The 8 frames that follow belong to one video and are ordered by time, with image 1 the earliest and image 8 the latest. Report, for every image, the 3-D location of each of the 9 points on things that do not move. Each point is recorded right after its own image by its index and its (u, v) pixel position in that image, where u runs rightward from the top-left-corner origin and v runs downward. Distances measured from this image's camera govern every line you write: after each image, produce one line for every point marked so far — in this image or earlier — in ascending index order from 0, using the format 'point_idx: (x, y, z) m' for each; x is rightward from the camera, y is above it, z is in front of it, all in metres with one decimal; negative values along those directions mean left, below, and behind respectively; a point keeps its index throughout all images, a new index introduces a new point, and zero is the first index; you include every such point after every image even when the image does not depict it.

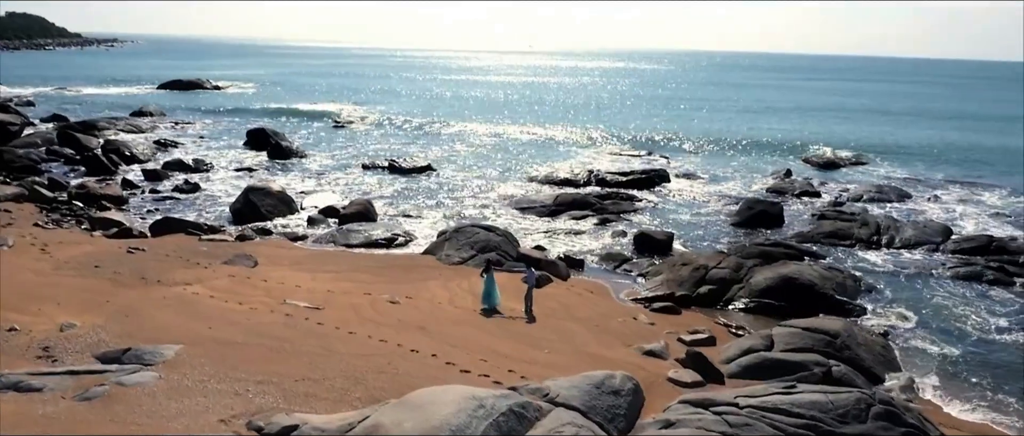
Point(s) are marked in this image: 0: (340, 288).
0: (-3.7, -1.5, +16.8) m
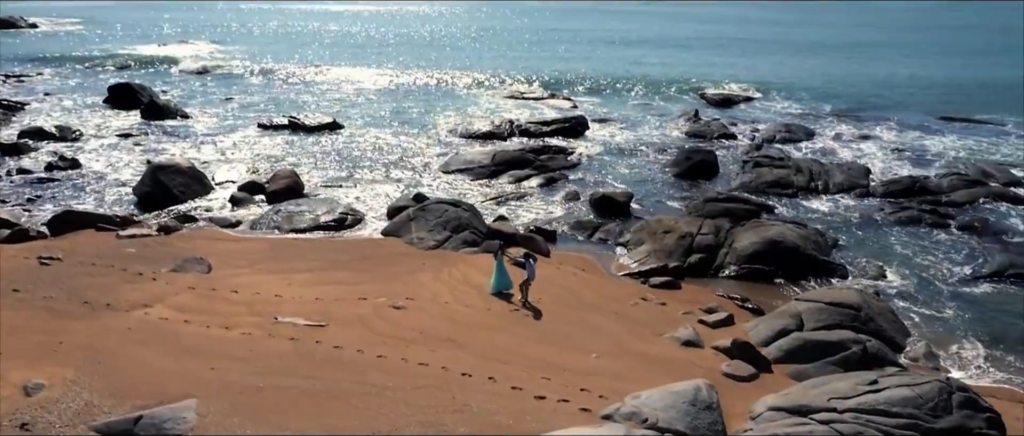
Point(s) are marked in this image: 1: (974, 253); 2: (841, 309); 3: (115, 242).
0: (-3.5, -1.5, +14.9) m
1: (+11.6, -0.9, +19.8) m
2: (+6.1, -1.7, +14.4) m
3: (-9.1, -0.6, +18.0) m
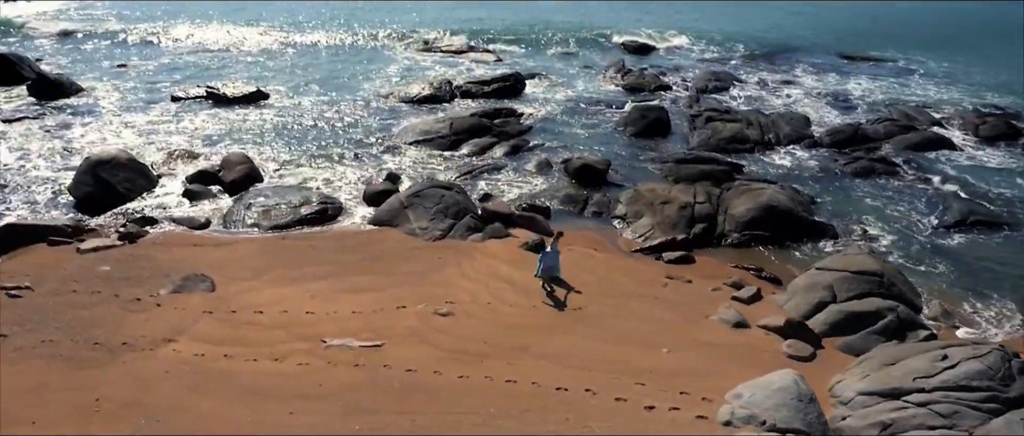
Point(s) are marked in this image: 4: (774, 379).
0: (-2.6, -1.6, +13.9) m
1: (+11.3, +0.5, +21.2) m
2: (+6.8, -1.1, +15.1) m
3: (-8.7, -0.8, +15.9) m
4: (+3.9, -2.4, +11.4) m
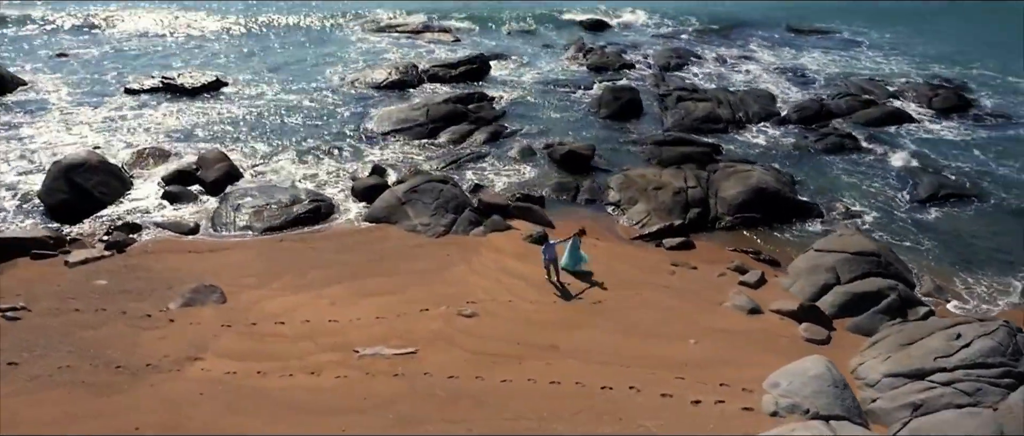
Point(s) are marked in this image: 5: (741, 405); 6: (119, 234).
0: (-2.2, -1.6, +13.8) m
1: (+11.0, +1.2, +22.1) m
2: (+7.1, -0.8, +15.7) m
3: (-8.5, -1.1, +15.2) m
4: (+4.5, -2.3, +11.8) m
5: (+3.3, -2.7, +11.1) m
6: (-8.5, -0.3, +17.1) m
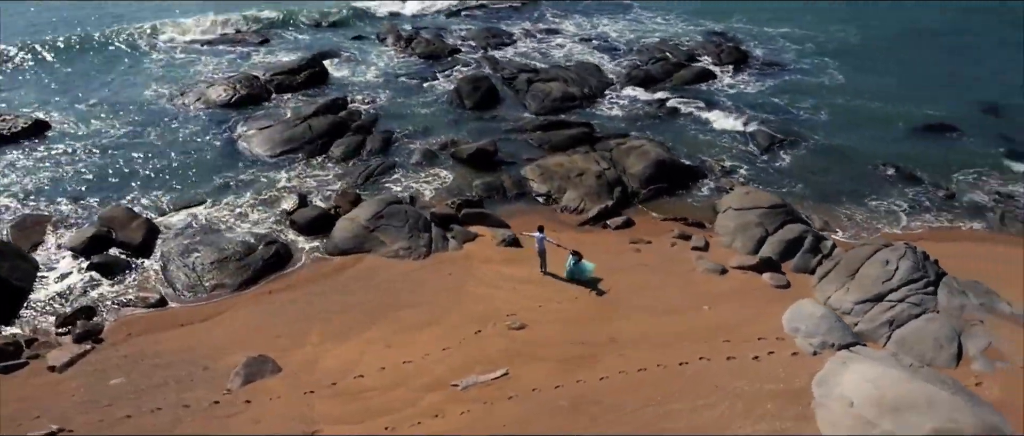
0: (-1.3, -2.3, +14.5) m
1: (+7.6, +3.0, +26.6) m
2: (+6.6, +0.2, +19.4) m
3: (-7.6, -2.8, +13.7) m
4: (+5.7, -1.8, +15.0) m
5: (+4.9, -2.4, +14.0) m
6: (-8.4, -2.1, +15.4) m
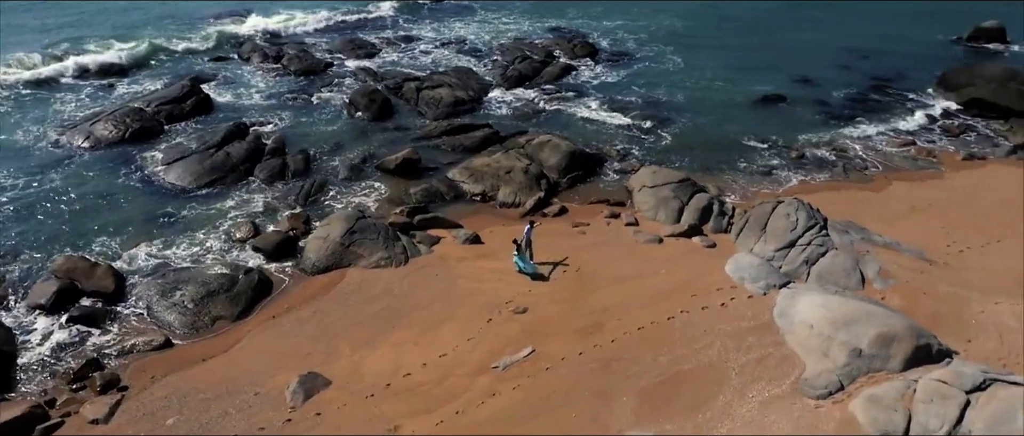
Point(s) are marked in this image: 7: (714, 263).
0: (-1.0, -2.4, +16.3) m
1: (+4.0, +3.9, +30.0) m
2: (+5.0, +1.0, +22.9) m
3: (-6.9, -3.7, +14.0) m
4: (+5.5, -1.0, +18.4) m
5: (+5.0, -1.7, +17.2) m
6: (-8.1, -3.1, +15.4) m
7: (+5.0, -1.1, +19.3) m
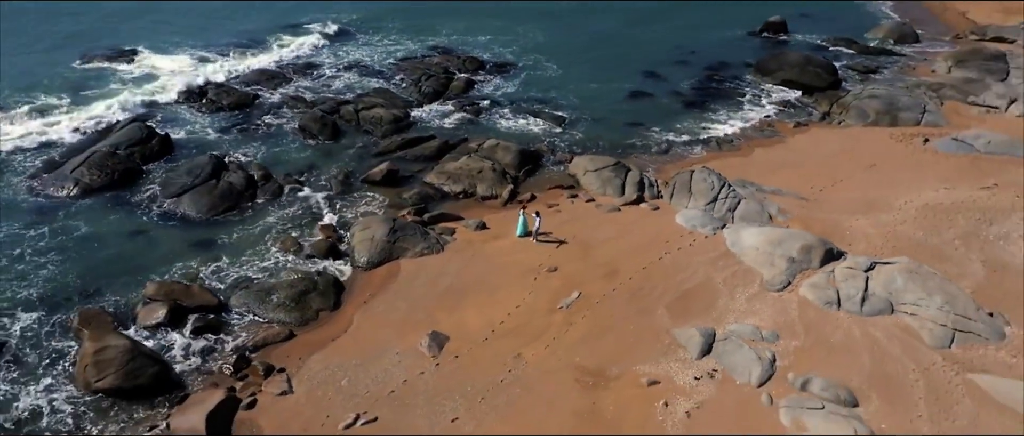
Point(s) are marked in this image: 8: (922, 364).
0: (+0.3, -2.0, +21.7) m
1: (+0.8, +4.6, +36.1) m
2: (+4.0, +2.0, +29.5) m
3: (-4.6, -4.0, +18.0) m
4: (+5.8, +0.1, +25.4) m
5: (+5.8, -0.6, +24.1) m
6: (-6.3, -3.5, +19.0) m
7: (+5.1, 0.0, +26.1) m
8: (+9.5, -3.4, +18.2) m
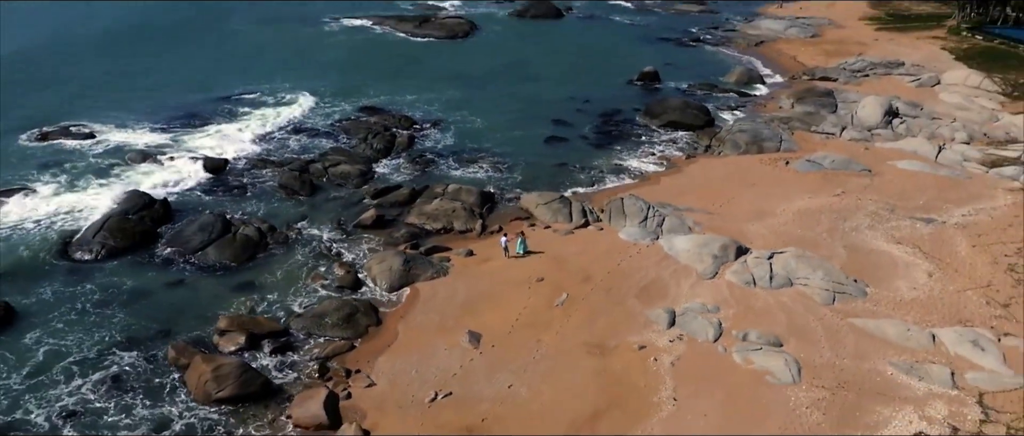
0: (+0.4, -2.8, +27.9) m
1: (-2.1, +2.9, +42.6) m
2: (+2.4, +1.0, +36.5) m
3: (-3.6, -4.9, +23.4) m
4: (+5.0, -0.5, +32.7) m
5: (+5.2, -1.2, +31.4) m
6: (-5.5, -4.6, +24.2) m
7: (+4.2, -0.8, +33.2) m
8: (+10.1, -3.2, +26.1) m
